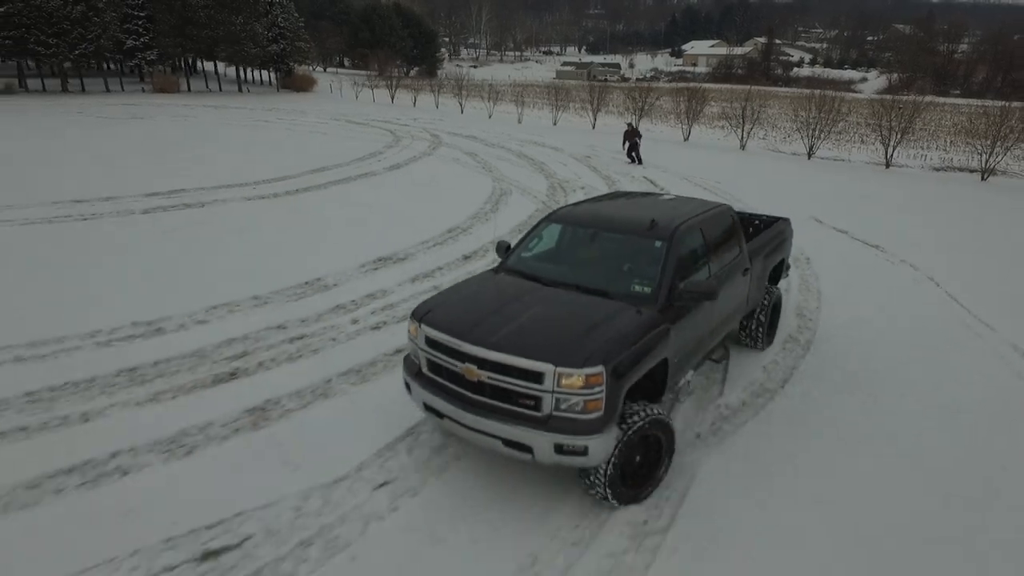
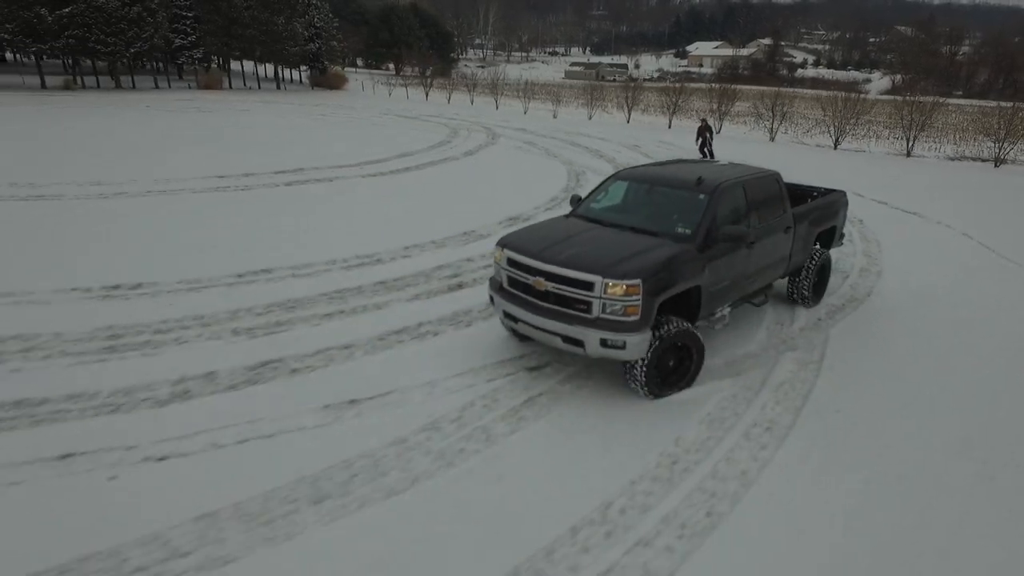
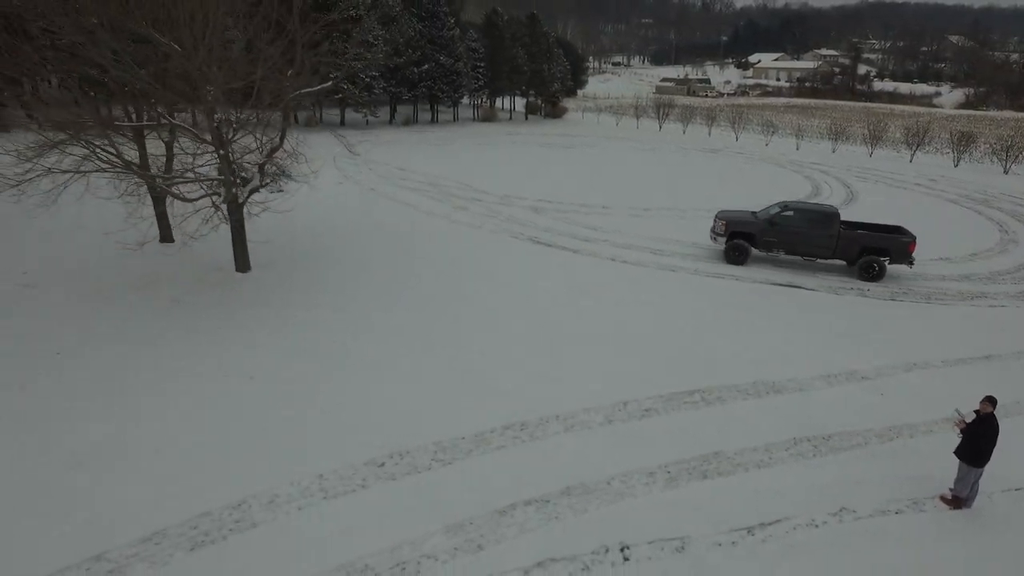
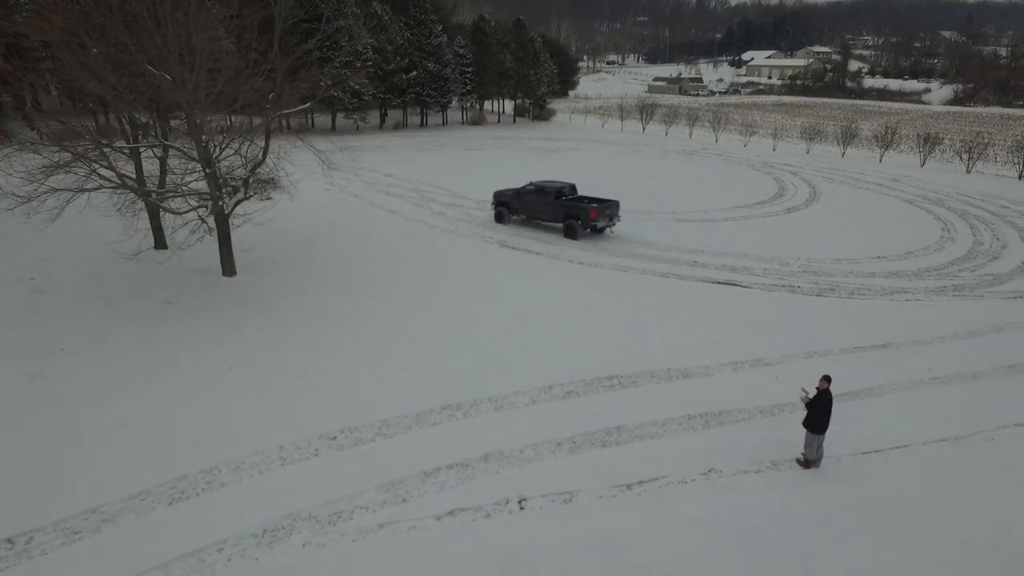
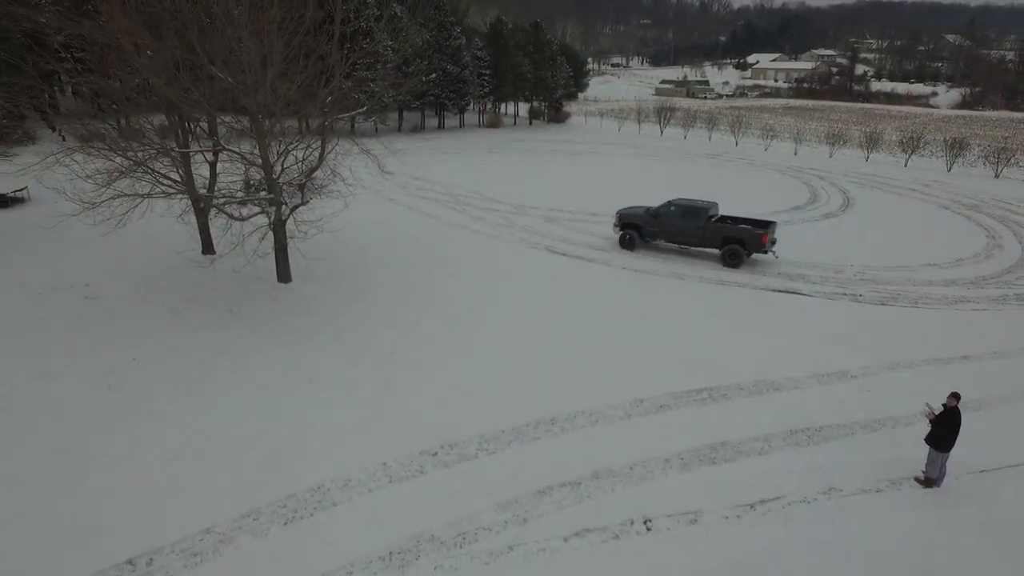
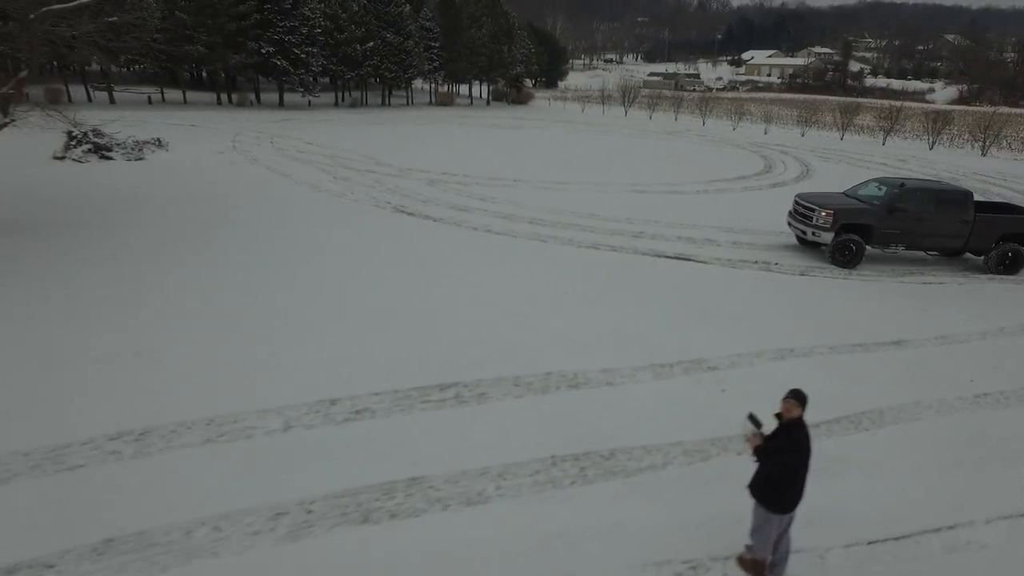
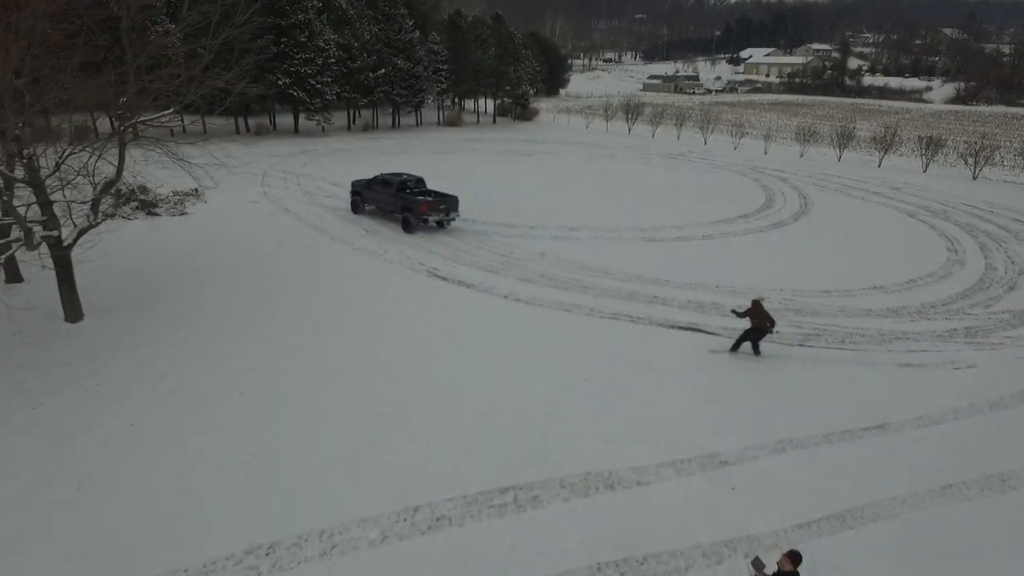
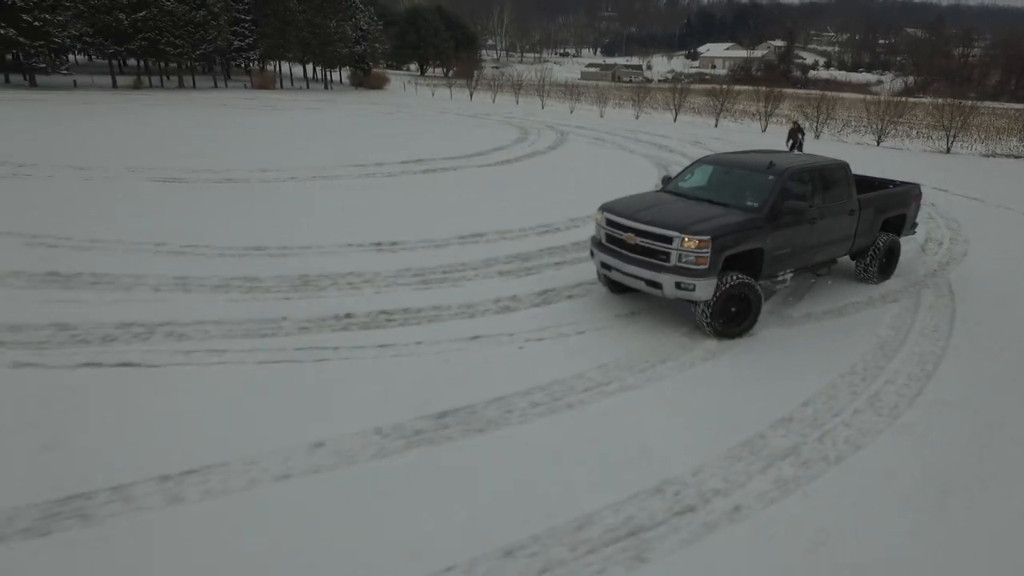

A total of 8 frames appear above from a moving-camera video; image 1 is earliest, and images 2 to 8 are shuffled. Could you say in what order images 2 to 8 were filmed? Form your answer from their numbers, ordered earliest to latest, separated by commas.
2, 8, 6, 3, 5, 4, 7
